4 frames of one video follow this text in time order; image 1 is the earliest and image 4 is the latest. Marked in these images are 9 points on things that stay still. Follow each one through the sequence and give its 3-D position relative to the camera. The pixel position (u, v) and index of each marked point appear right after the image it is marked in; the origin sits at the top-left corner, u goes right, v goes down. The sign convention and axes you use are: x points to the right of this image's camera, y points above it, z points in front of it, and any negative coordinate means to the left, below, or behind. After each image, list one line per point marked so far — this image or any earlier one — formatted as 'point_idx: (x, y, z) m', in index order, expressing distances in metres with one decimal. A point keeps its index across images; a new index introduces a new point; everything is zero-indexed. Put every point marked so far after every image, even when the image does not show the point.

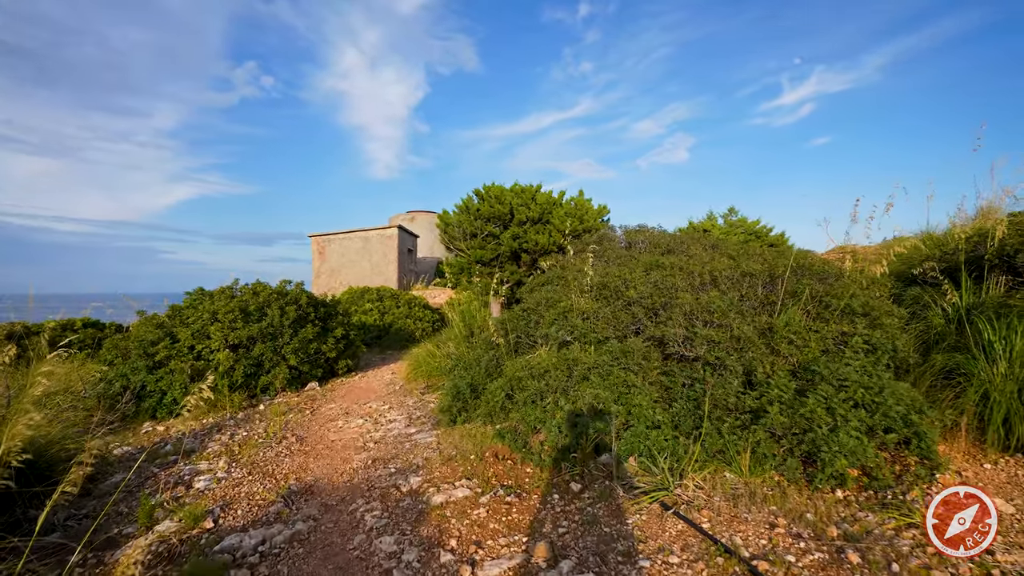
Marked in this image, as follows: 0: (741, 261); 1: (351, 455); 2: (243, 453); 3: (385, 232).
0: (+2.5, +0.3, +5.2) m
1: (-1.3, -1.4, +4.0) m
2: (-2.3, -1.4, +4.1) m
3: (-3.9, +1.7, +15.0) m
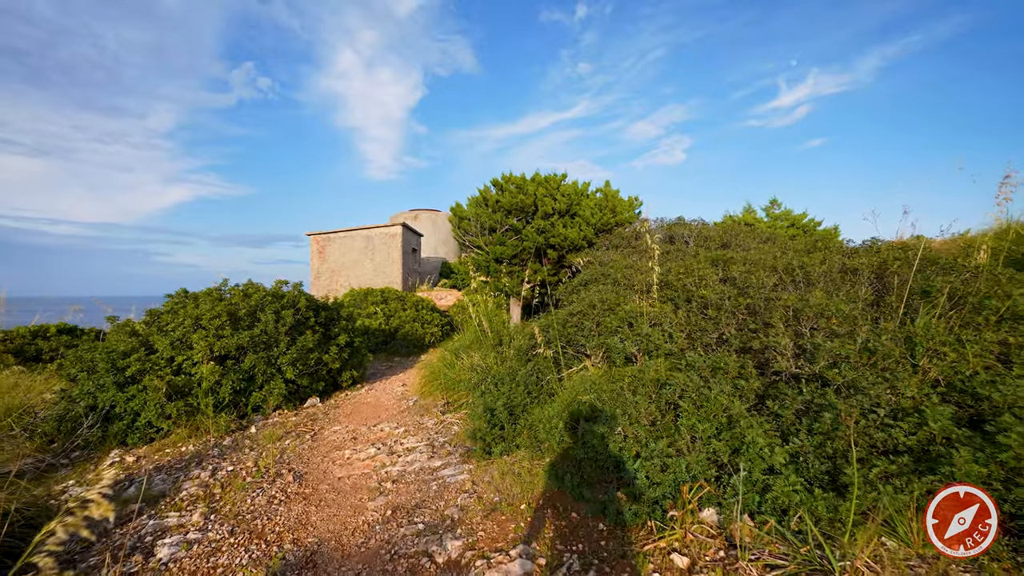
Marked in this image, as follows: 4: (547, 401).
0: (+2.8, +0.3, +4.4) m
1: (-1.0, -1.4, +3.1) m
2: (-1.9, -1.4, +3.2) m
3: (-3.6, +1.7, +14.1) m
4: (+0.3, -0.9, +3.7) m
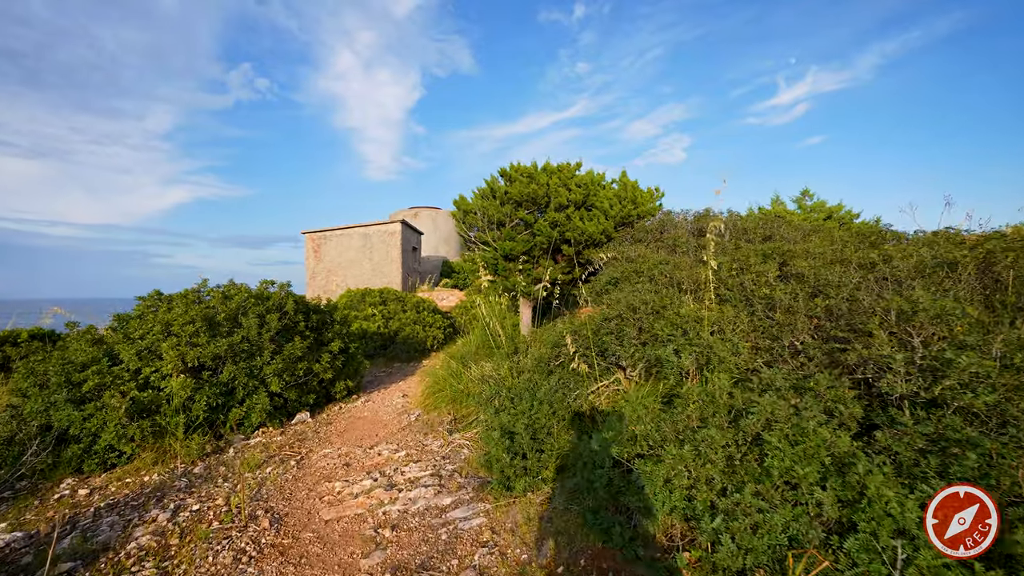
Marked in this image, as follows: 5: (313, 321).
0: (+3.0, +0.3, +3.7) m
1: (-0.8, -1.4, +2.5) m
2: (-1.7, -1.4, +2.6) m
3: (-3.4, +1.7, +13.5) m
4: (+0.4, -0.9, +3.1) m
5: (-2.3, -0.4, +5.5) m
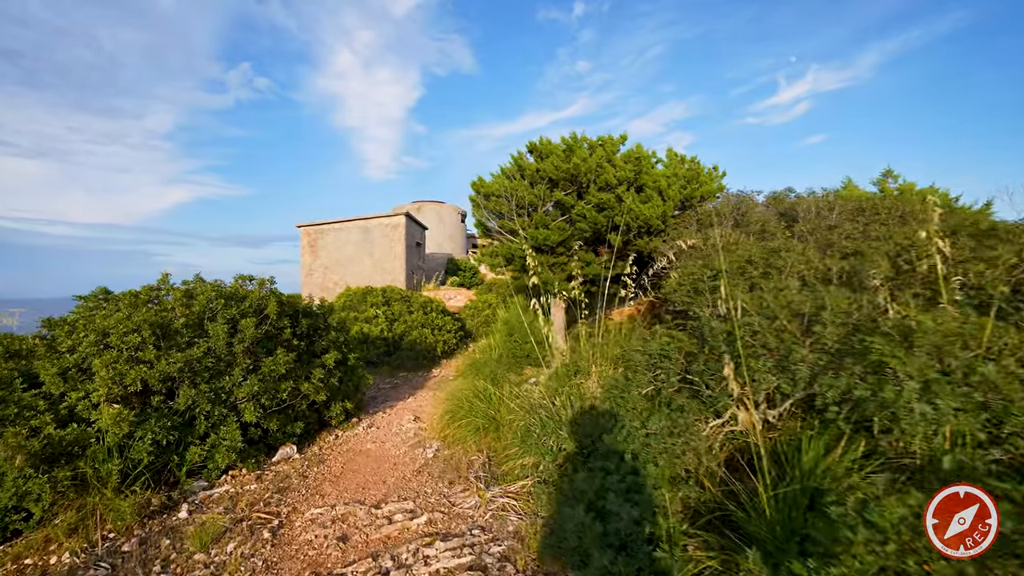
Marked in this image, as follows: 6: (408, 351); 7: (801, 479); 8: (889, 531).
0: (+3.3, +0.4, +2.6) m
1: (-0.4, -1.3, +1.3) m
2: (-1.4, -1.4, +1.4) m
3: (-3.0, +1.7, +12.3) m
4: (+0.8, -0.8, +1.9) m
5: (-1.9, -0.3, +4.4) m
6: (-1.6, -1.0, +7.6) m
7: (+1.0, -0.6, +1.8) m
8: (+1.0, -0.7, +1.4) m
